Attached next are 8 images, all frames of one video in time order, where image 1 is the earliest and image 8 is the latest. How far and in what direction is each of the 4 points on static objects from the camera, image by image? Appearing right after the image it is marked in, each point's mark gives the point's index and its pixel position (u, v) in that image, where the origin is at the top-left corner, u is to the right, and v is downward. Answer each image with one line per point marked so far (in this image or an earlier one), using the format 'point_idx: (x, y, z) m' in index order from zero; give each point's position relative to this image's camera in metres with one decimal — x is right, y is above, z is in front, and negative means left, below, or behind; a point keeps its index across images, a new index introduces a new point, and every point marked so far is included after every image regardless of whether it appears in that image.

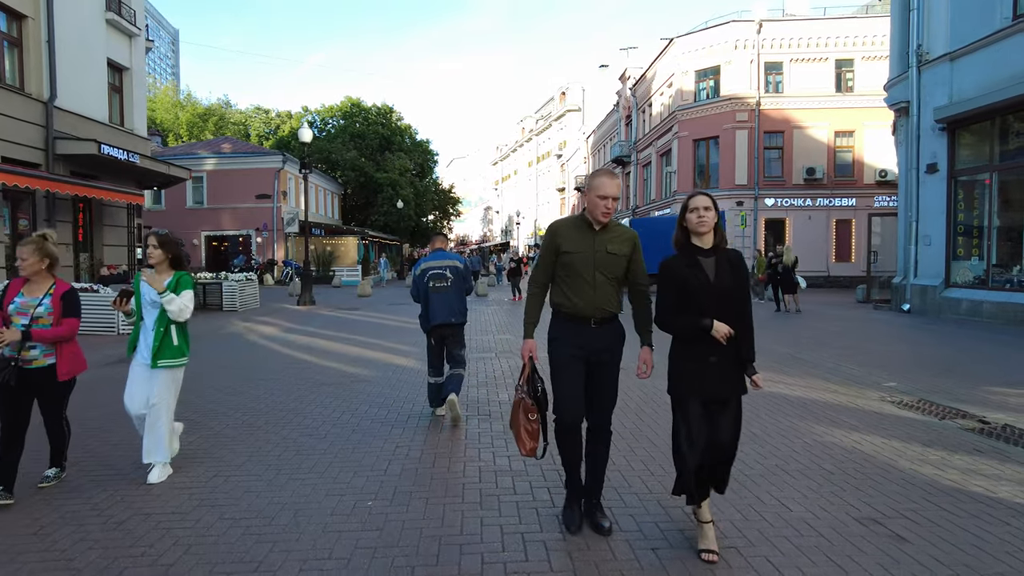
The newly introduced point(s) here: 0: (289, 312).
0: (-6.3, -0.7, +18.3) m
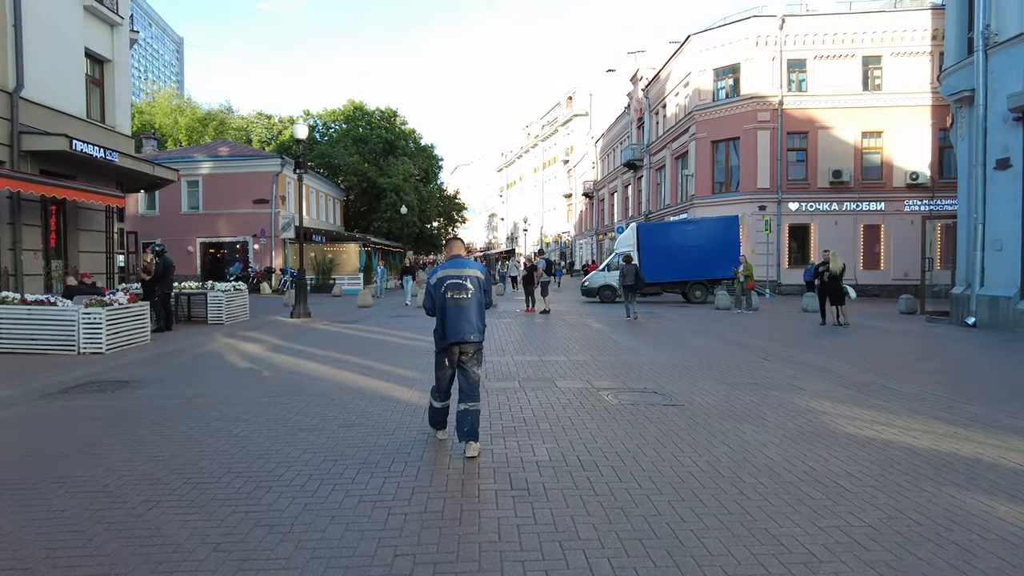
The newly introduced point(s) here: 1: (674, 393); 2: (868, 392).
0: (-6.0, -1.0, +16.6) m
1: (+1.8, -1.2, +7.4) m
2: (+4.3, -1.3, +7.8) m
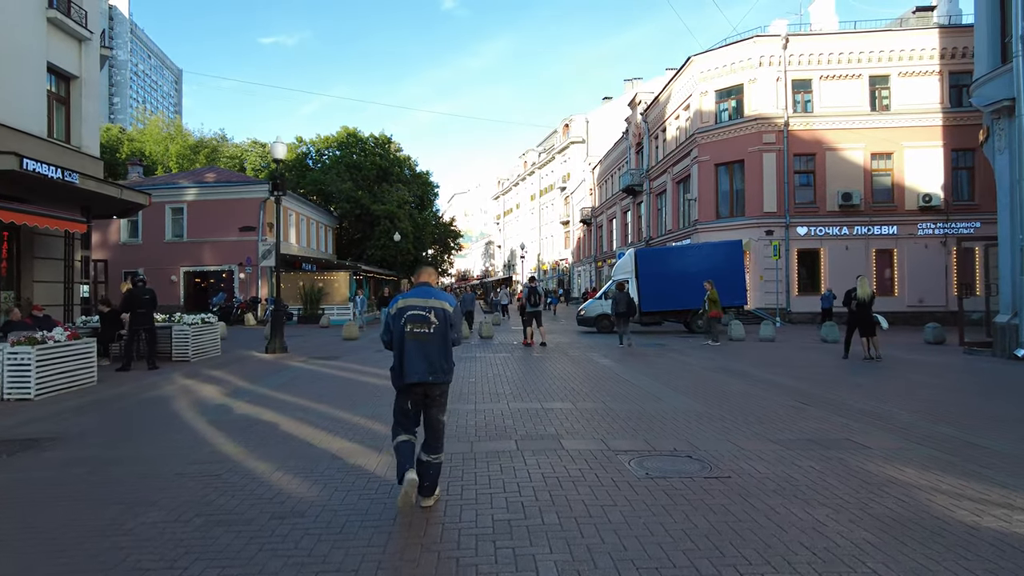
0: (-6.0, -1.7, +15.0) m
1: (+1.8, -1.5, +5.8) m
2: (+4.3, -1.6, +6.3) m
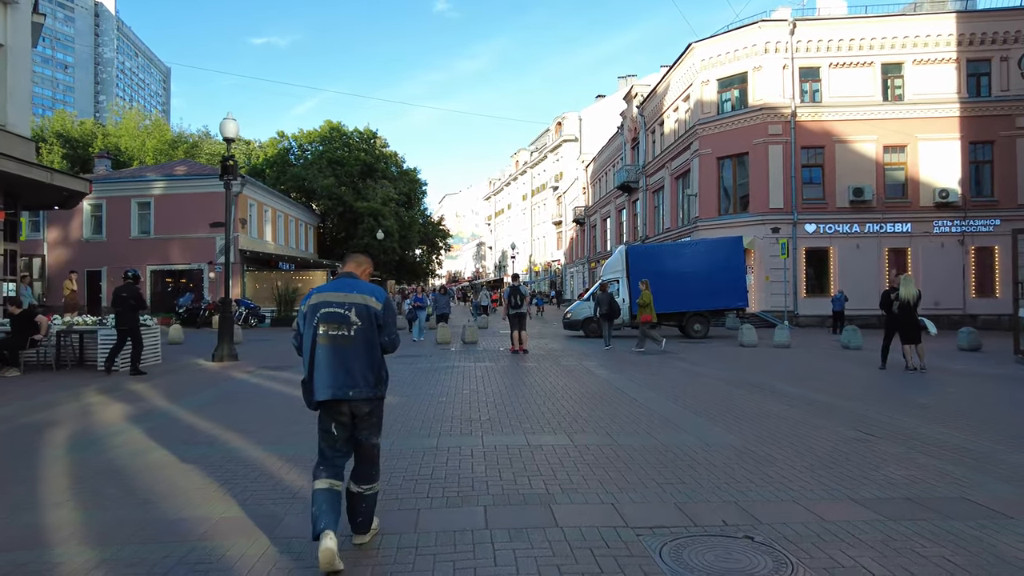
0: (-6.4, -1.7, +12.8) m
1: (+1.6, -1.5, +3.8) m
2: (+4.1, -1.5, +4.2) m
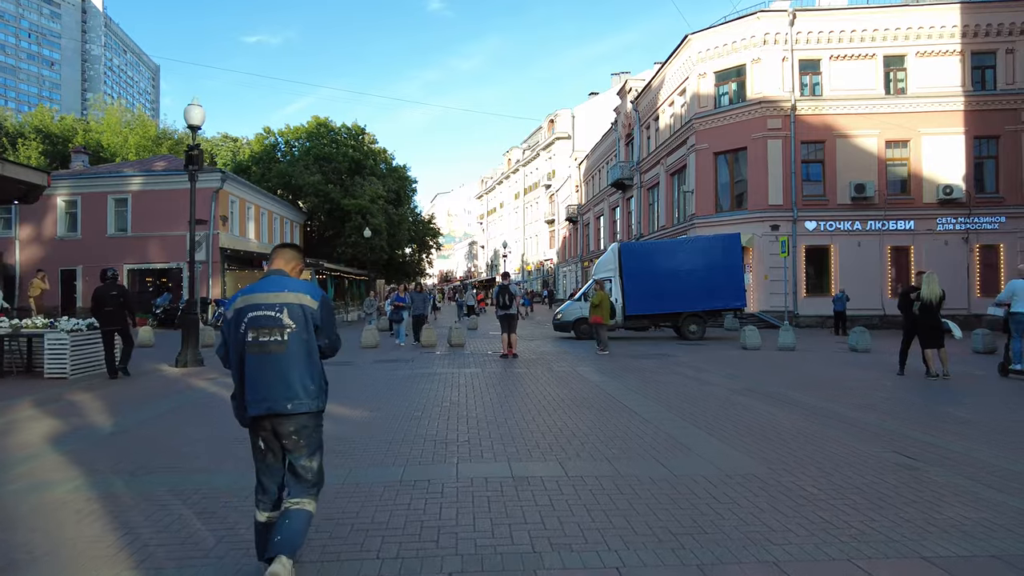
0: (-6.6, -1.7, +11.7) m
1: (+1.5, -1.5, +2.7) m
2: (+3.9, -1.5, +3.2) m
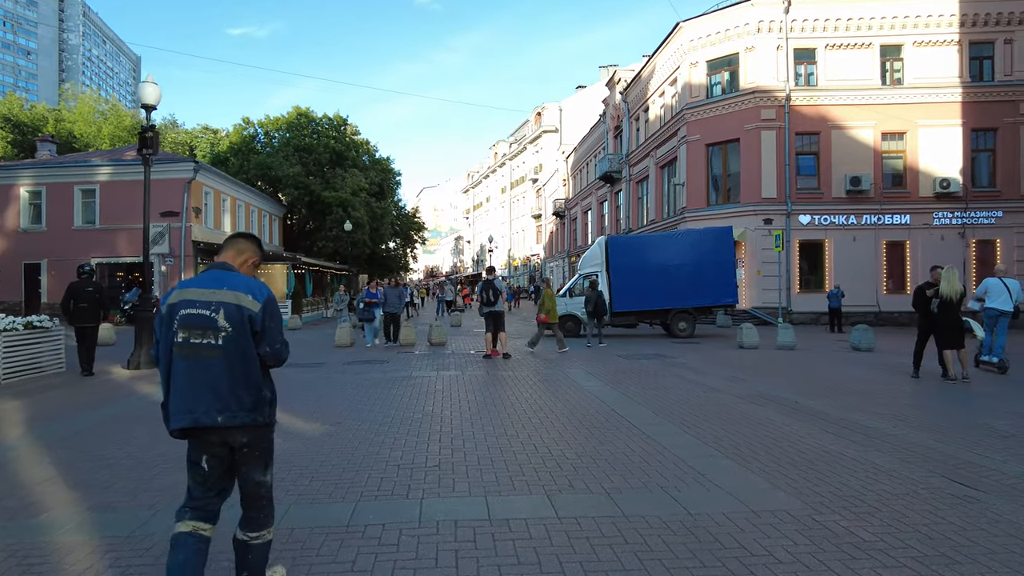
0: (-6.9, -1.6, +10.6) m
1: (+1.4, -1.5, +1.8) m
2: (+3.8, -1.5, +2.3) m
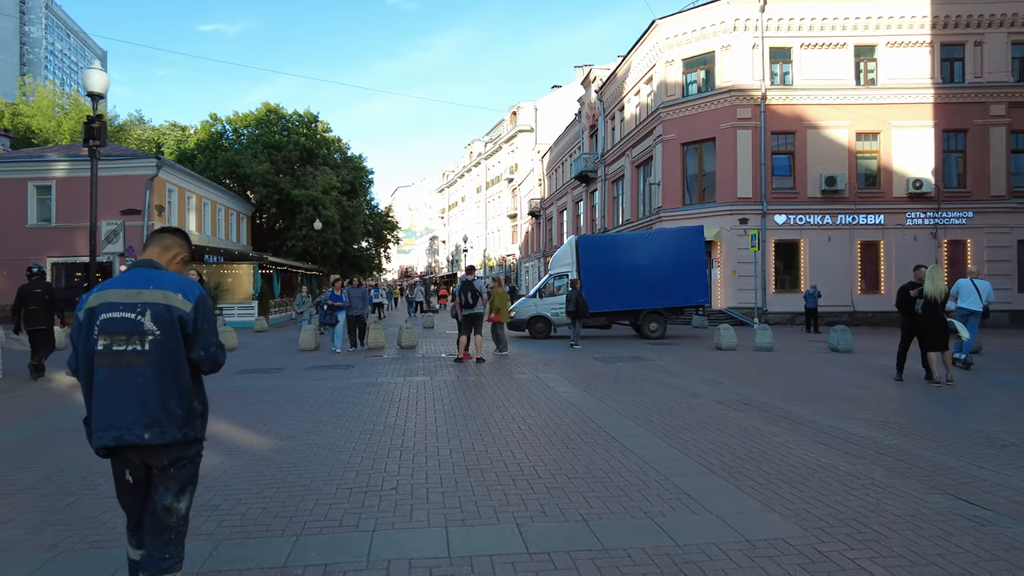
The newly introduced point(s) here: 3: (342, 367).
0: (-7.3, -1.6, +9.8) m
1: (+1.2, -1.5, +1.3) m
2: (+3.7, -1.5, +1.9) m
3: (-3.2, -1.5, +12.1) m
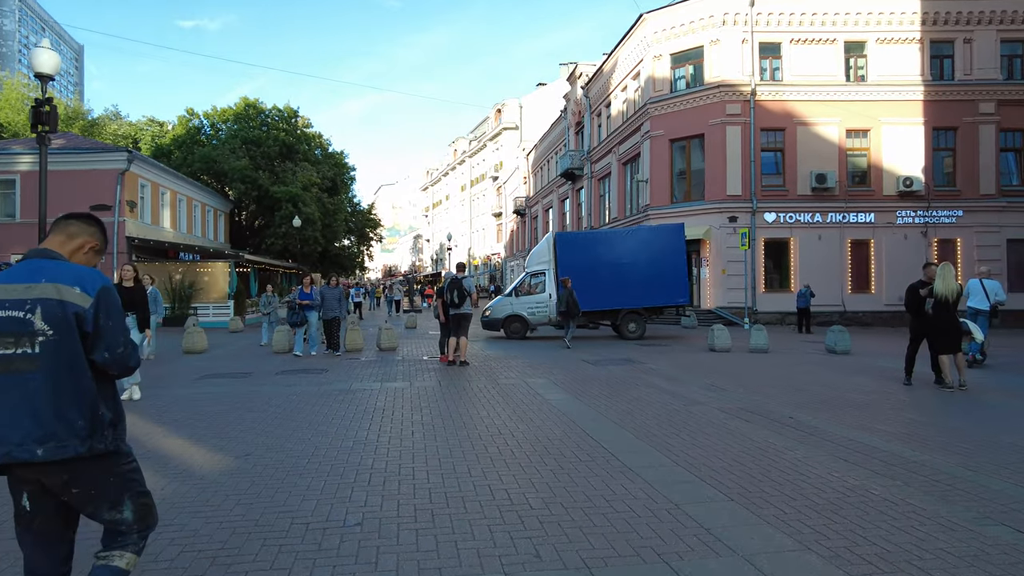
0: (-7.5, -1.6, +8.9) m
1: (+1.2, -1.5, +0.6) m
2: (+3.7, -1.5, +1.3) m
3: (-3.5, -1.5, +11.3) m
